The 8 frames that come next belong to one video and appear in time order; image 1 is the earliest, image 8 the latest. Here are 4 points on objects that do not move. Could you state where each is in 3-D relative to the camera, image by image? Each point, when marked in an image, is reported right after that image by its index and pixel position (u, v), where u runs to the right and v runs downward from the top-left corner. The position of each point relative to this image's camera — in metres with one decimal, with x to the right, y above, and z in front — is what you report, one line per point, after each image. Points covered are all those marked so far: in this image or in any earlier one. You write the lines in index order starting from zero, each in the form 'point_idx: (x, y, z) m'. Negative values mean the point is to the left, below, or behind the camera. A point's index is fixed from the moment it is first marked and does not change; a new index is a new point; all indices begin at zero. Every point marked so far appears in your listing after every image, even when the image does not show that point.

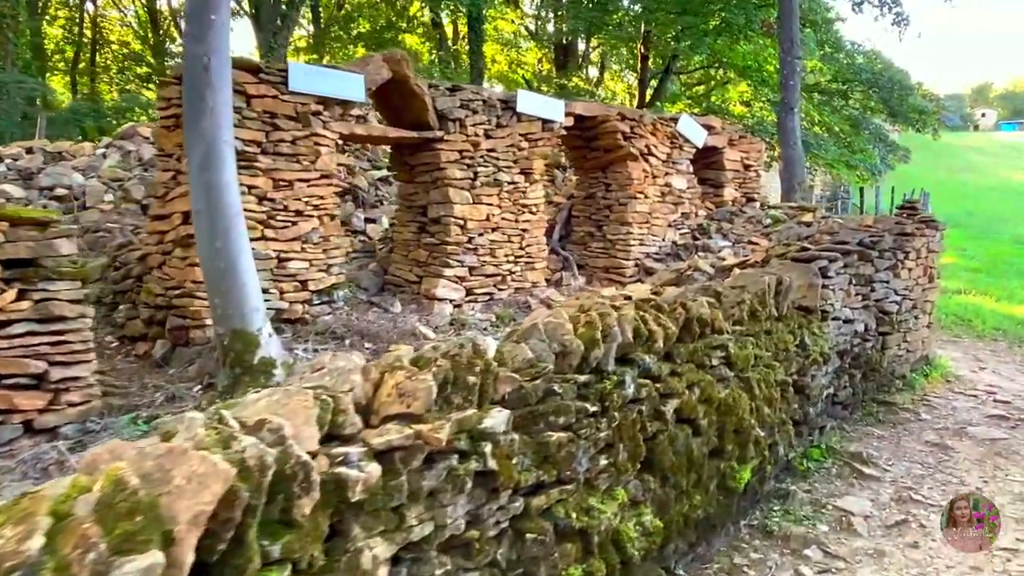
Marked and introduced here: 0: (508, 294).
0: (0.0, -0.1, +6.9) m
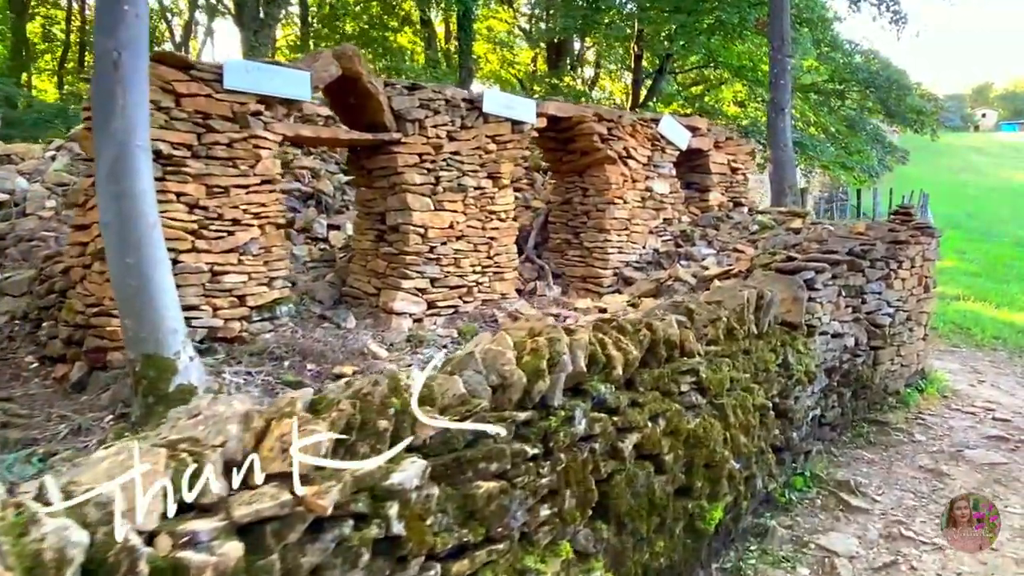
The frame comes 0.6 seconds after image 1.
0: (-0.3, -0.2, +6.5) m
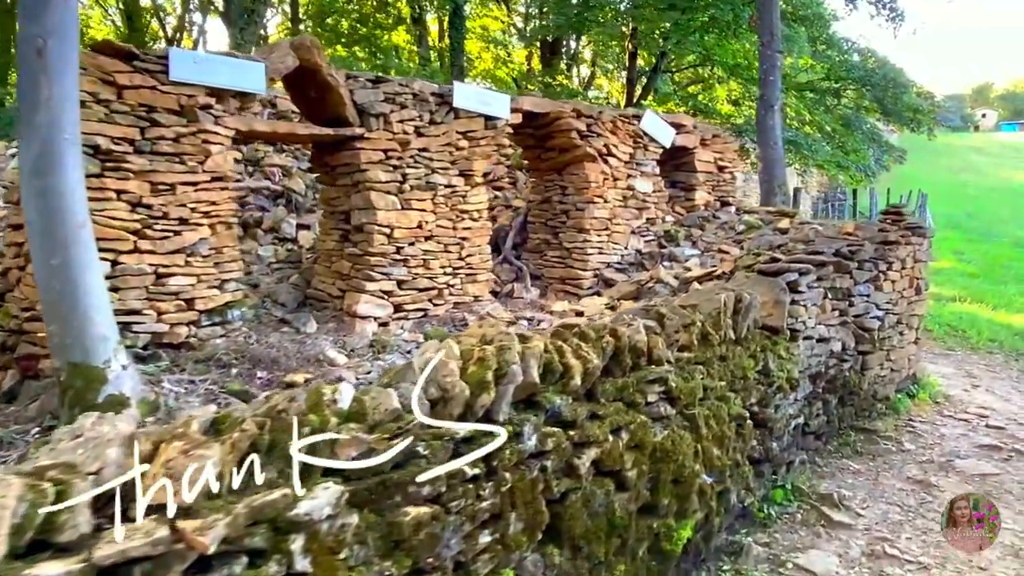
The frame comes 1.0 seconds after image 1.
0: (-0.6, -0.2, +6.2) m
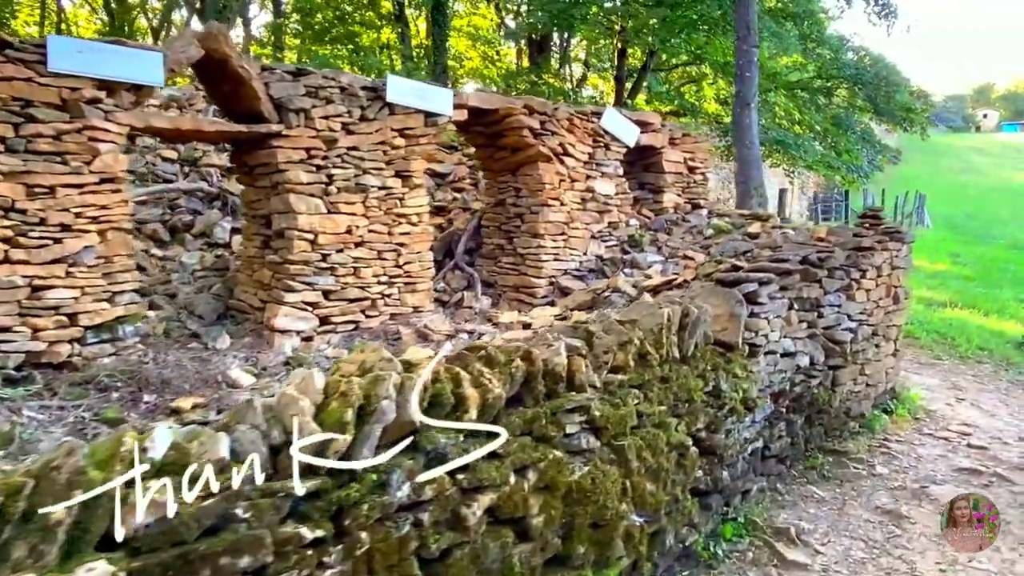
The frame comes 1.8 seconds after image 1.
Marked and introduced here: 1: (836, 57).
0: (-1.1, -0.3, +5.8) m
1: (+6.0, +4.2, +13.2) m
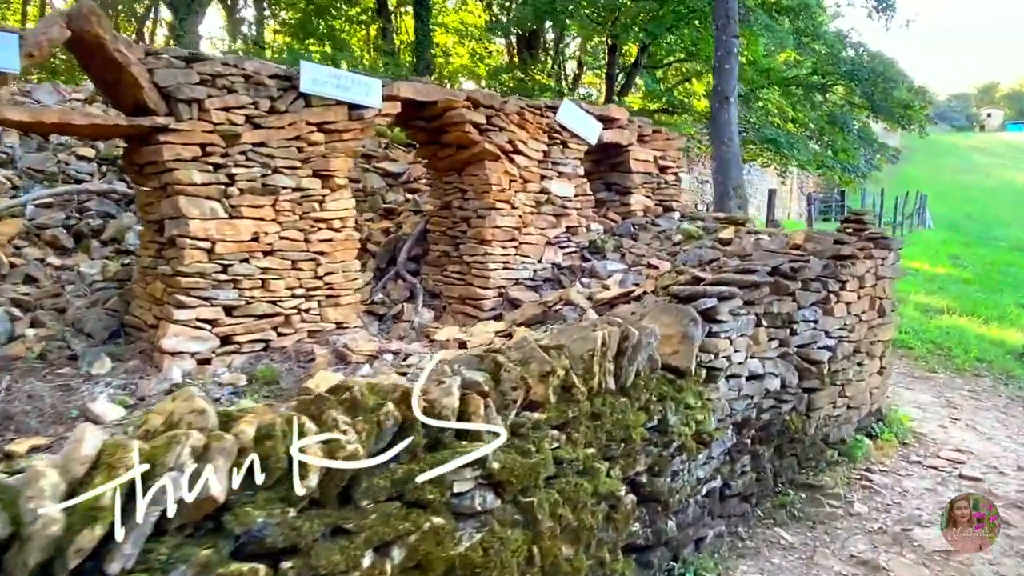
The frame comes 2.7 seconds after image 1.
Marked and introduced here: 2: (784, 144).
0: (-1.5, -0.4, +5.1) m
1: (+5.5, +4.1, +12.6) m
2: (+4.7, +2.5, +12.4) m
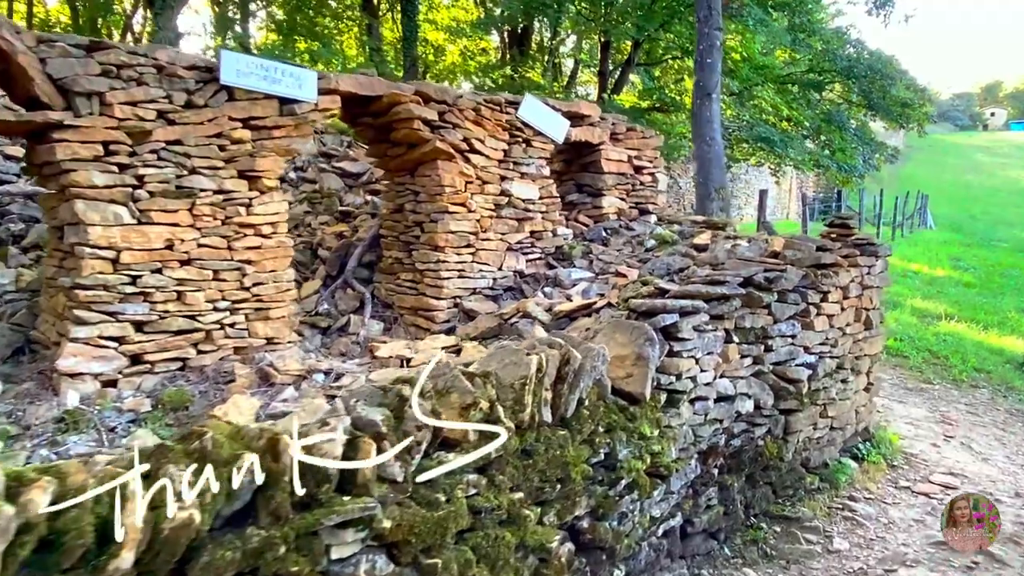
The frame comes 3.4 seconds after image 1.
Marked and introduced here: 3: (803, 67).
0: (-1.9, -0.5, +4.6) m
1: (+5.2, +4.0, +12.1) m
2: (+4.3, +2.4, +11.9) m
3: (+5.0, +3.9, +12.6) m
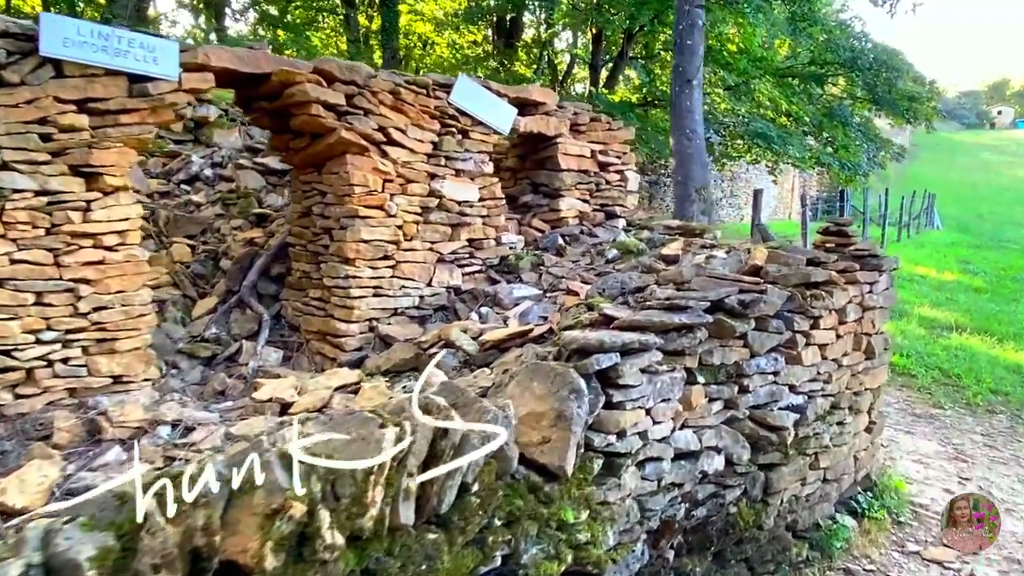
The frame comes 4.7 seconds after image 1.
0: (-2.4, -0.6, +3.7) m
1: (+4.8, +3.9, +11.1) m
2: (+3.9, +2.2, +10.9) m
3: (+4.5, +3.7, +11.6) m
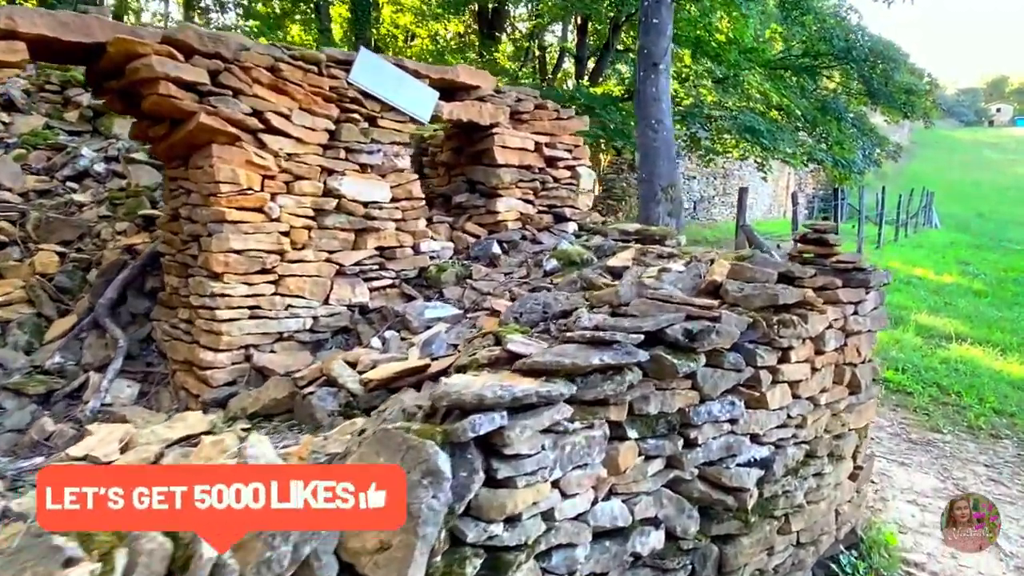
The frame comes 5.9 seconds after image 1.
0: (-2.9, -0.7, +2.8) m
1: (+4.3, +3.8, +10.2) m
2: (+3.4, +2.2, +10.0) m
3: (+4.0, +3.7, +10.8) m
